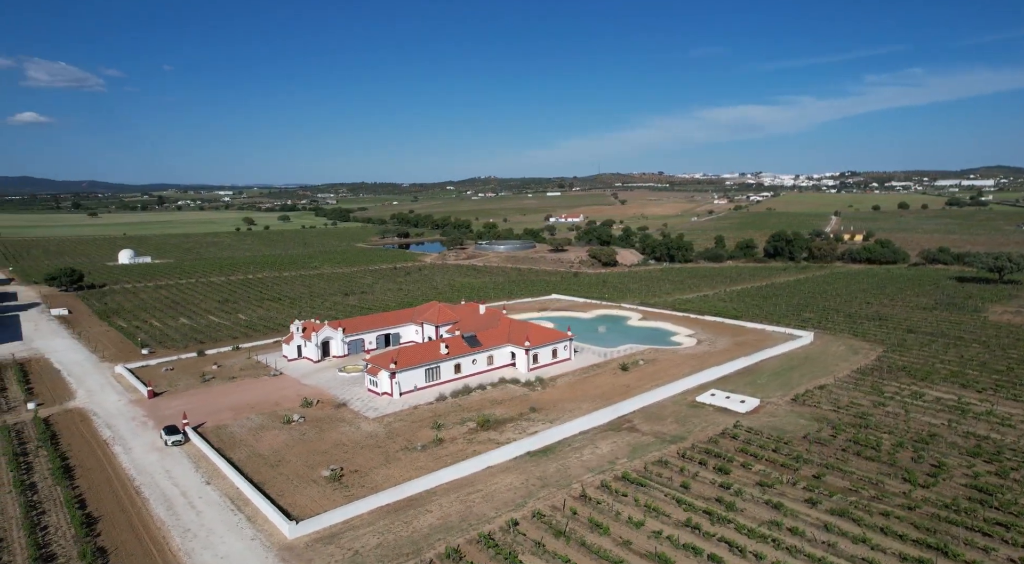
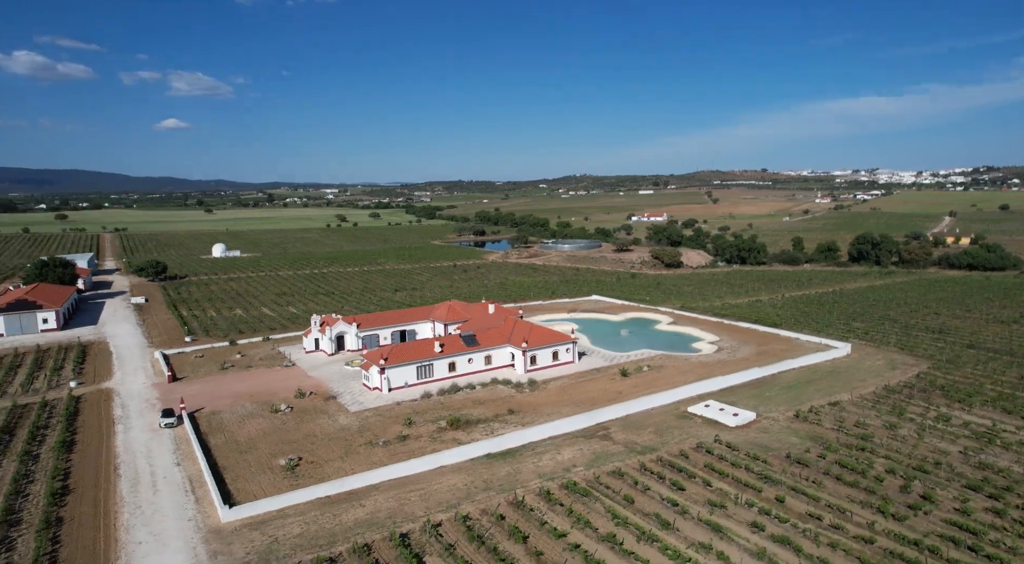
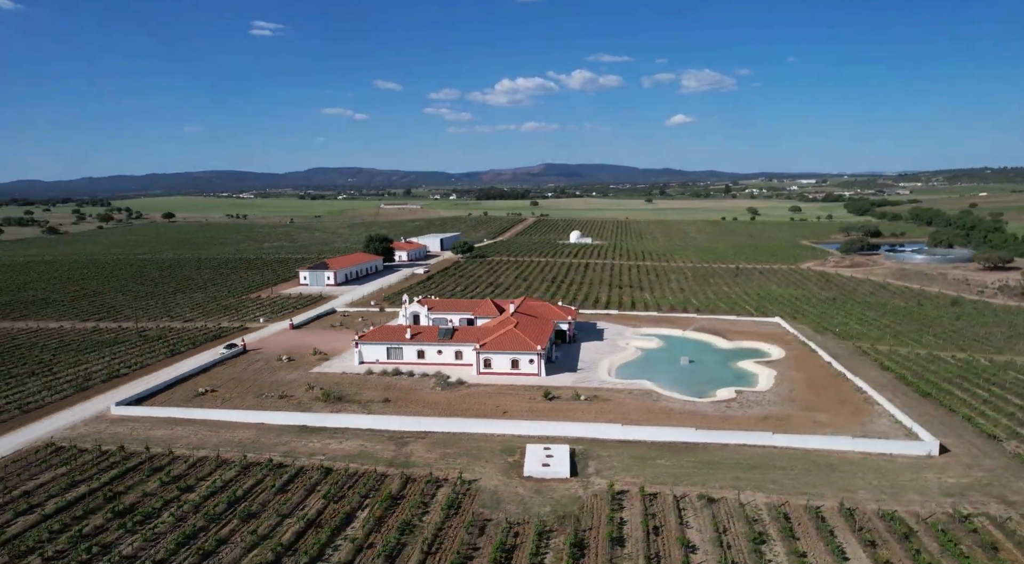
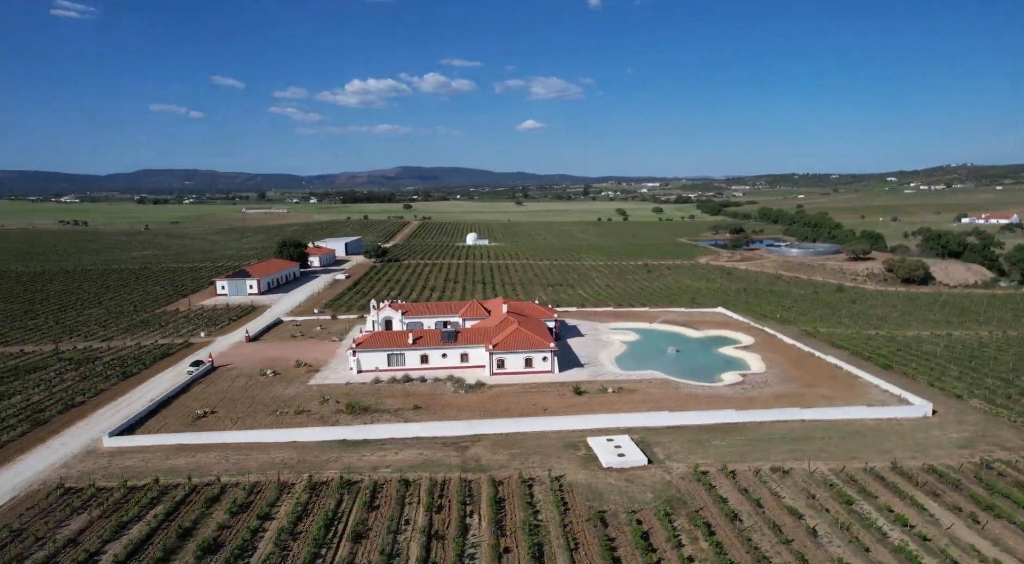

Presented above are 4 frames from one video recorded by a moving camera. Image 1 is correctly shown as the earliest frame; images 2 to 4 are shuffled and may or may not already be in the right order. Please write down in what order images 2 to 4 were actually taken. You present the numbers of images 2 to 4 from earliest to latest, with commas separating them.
2, 4, 3
